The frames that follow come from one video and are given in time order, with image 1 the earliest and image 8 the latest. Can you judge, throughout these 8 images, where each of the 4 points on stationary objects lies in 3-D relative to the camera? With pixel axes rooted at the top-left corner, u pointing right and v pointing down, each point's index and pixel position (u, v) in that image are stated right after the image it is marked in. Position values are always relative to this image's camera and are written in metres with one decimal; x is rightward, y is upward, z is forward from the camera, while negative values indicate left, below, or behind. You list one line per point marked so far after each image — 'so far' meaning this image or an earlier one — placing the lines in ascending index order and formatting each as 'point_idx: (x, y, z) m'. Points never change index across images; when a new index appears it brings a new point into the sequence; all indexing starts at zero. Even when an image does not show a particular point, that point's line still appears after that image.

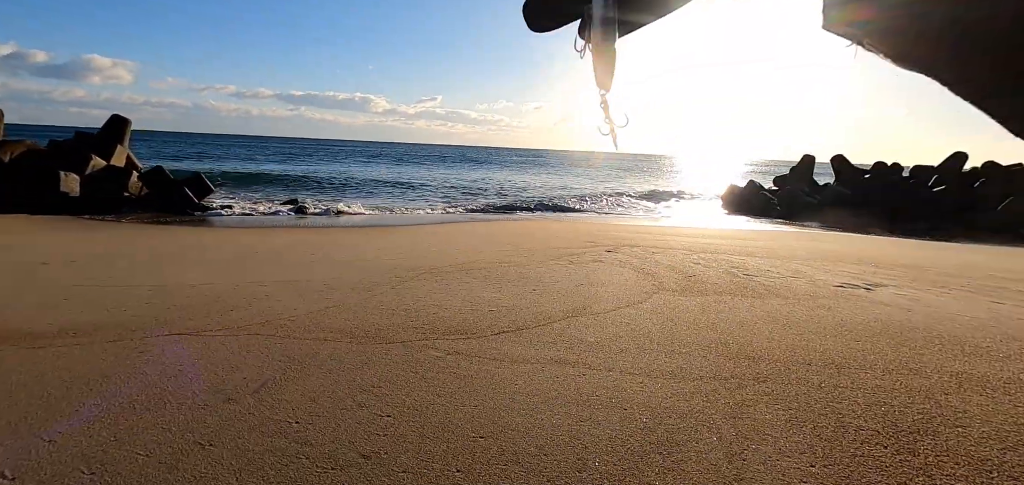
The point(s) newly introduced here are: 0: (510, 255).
0: (0.0, -0.2, +7.5) m
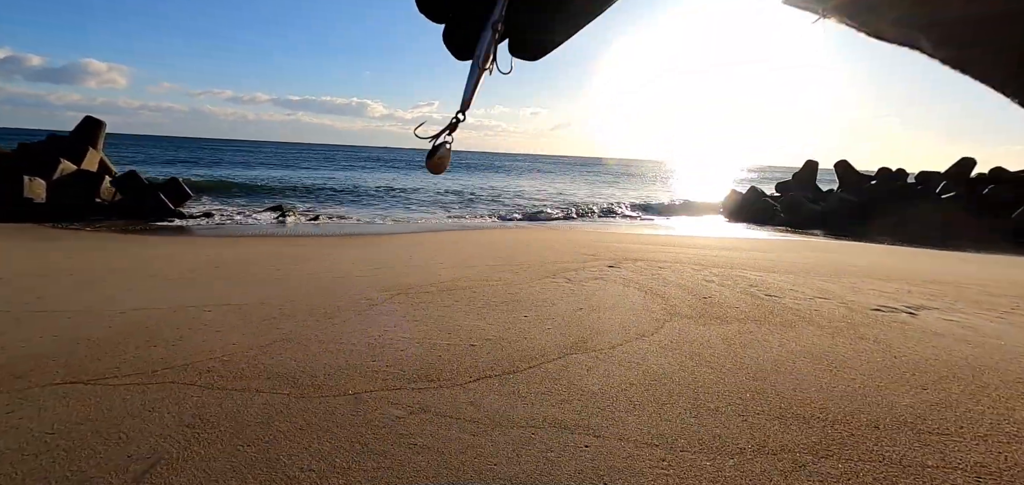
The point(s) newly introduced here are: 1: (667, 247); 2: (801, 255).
0: (-0.2, -0.4, +6.7) m
1: (+3.1, -0.1, +9.6) m
2: (+5.8, -0.3, +9.5) m
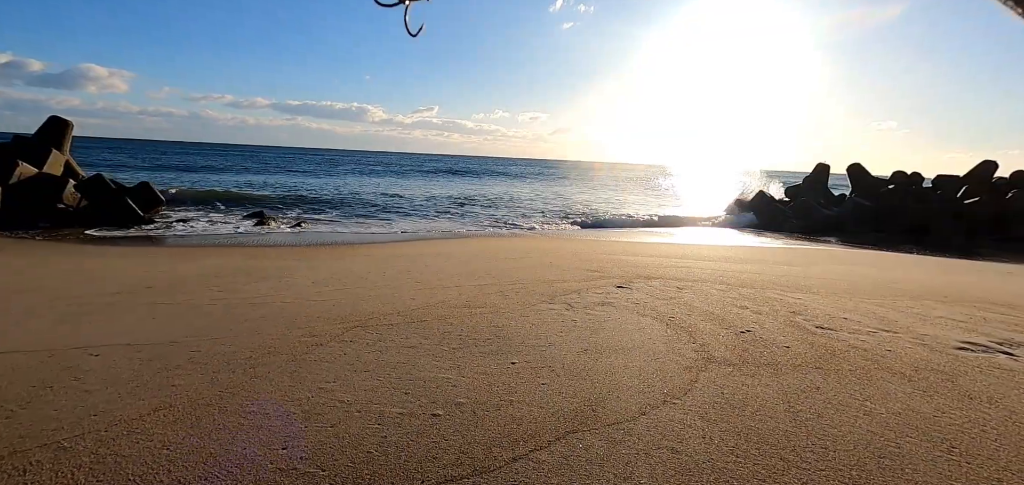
0: (-0.3, -0.6, +5.5) m
1: (+3.0, -0.3, +8.5) m
2: (+5.7, -0.5, +8.4) m
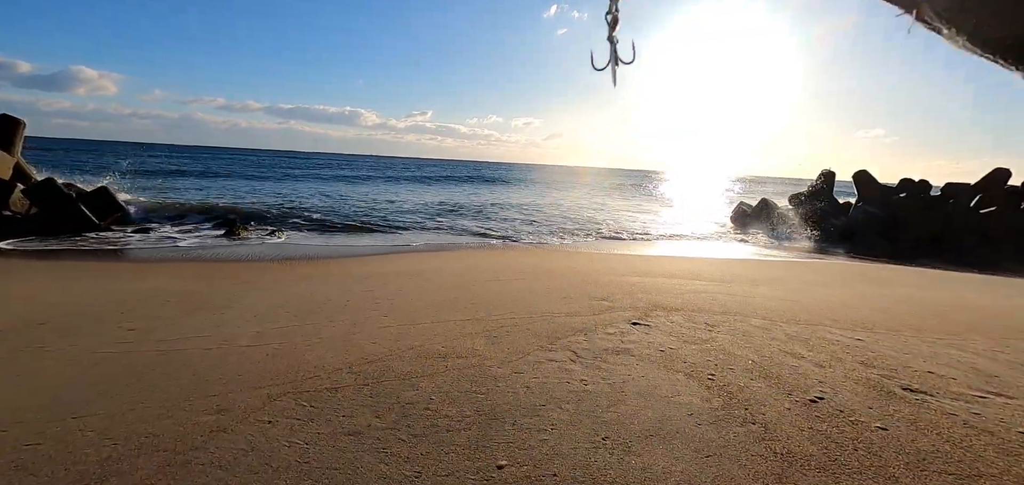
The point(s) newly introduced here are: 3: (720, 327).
0: (-0.4, -0.9, +4.3) m
1: (+2.8, -0.6, +7.4) m
2: (+5.6, -0.8, +7.3) m
3: (+2.1, -0.8, +4.7) m
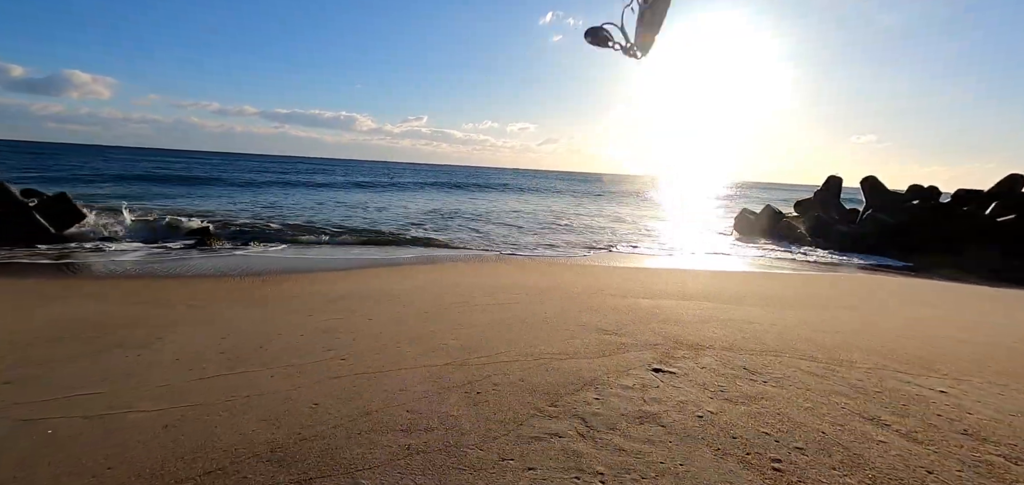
0: (-0.5, -1.0, +3.3) m
1: (+2.7, -0.8, +6.4) m
2: (+5.5, -1.0, +6.3) m
3: (+2.0, -1.0, +3.7) m
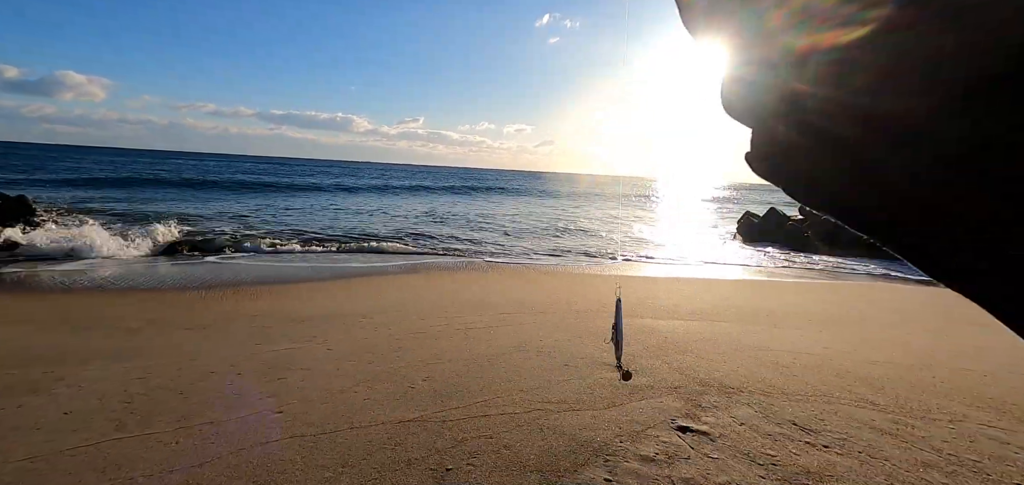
0: (-0.6, -1.2, +2.4) m
1: (+2.6, -1.0, +5.5) m
2: (+5.3, -1.1, +5.5) m
3: (+1.9, -1.2, +2.9) m
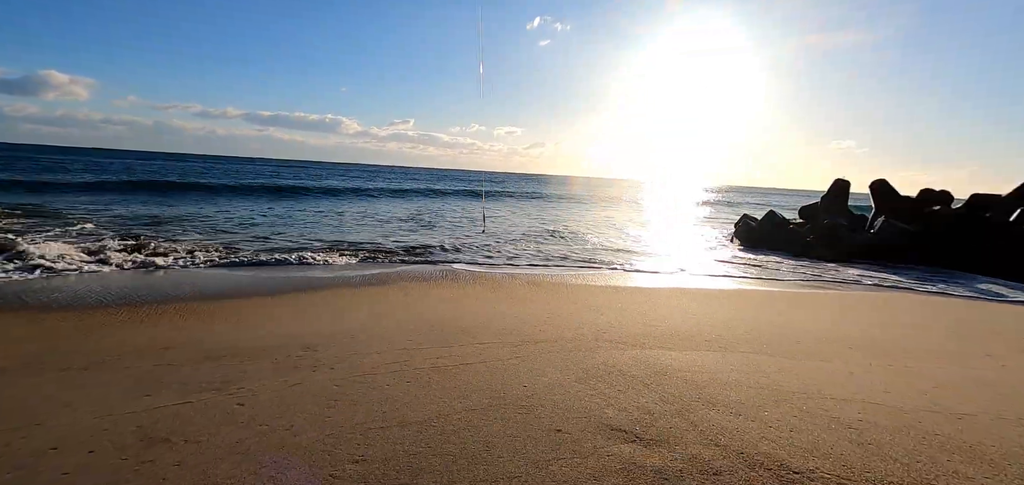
0: (-0.7, -1.3, +1.3) m
1: (+2.4, -1.1, +4.5) m
2: (+5.1, -1.3, +4.5) m
3: (+1.8, -1.3, +1.8) m
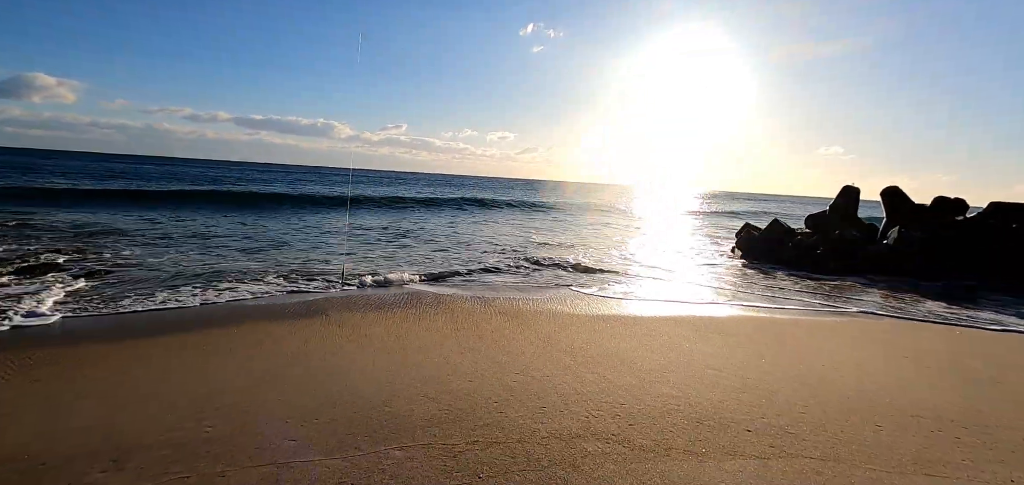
0: (-1.0, -1.5, -0.4) m
1: (+2.0, -1.4, +2.9) m
2: (+4.8, -1.6, +2.9) m
3: (+1.4, -1.6, +0.2) m
